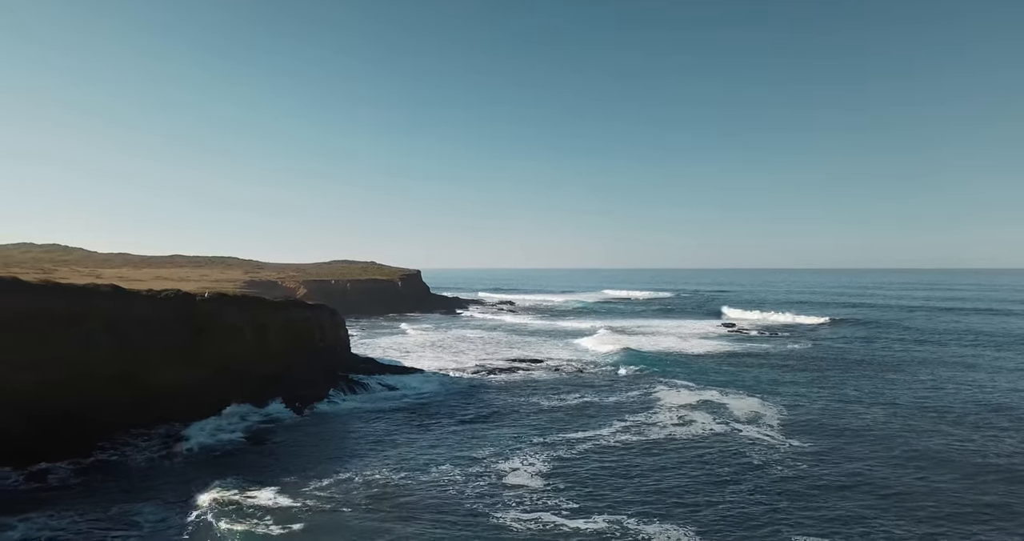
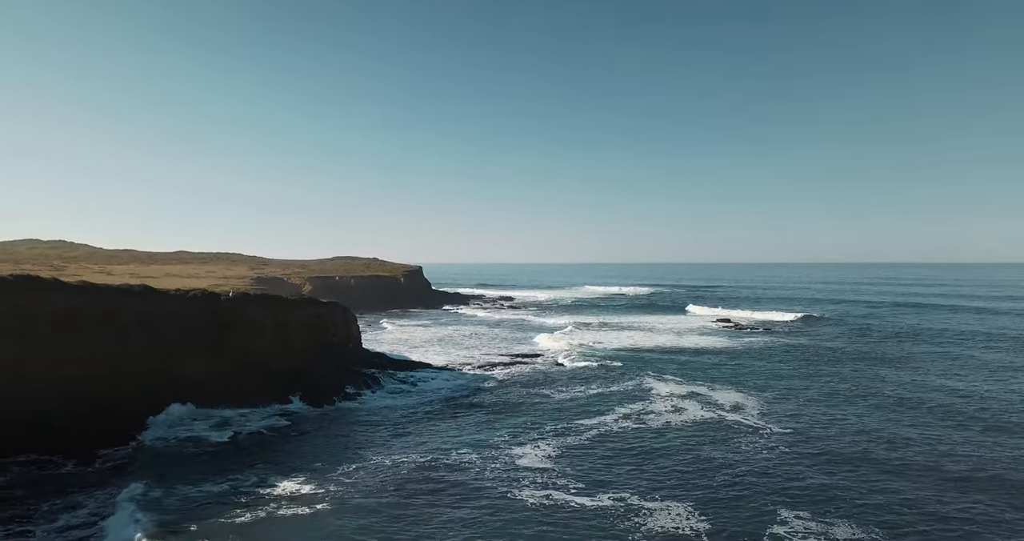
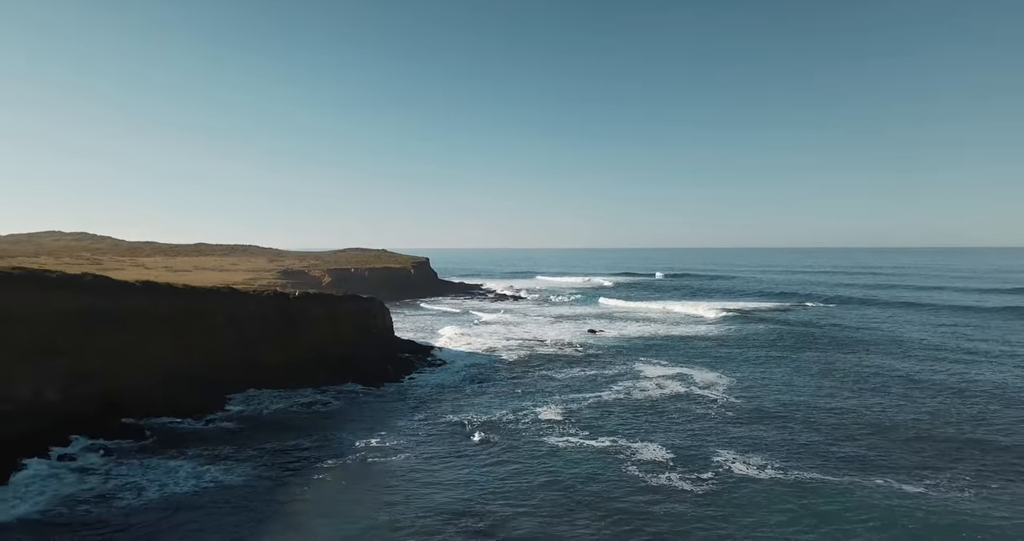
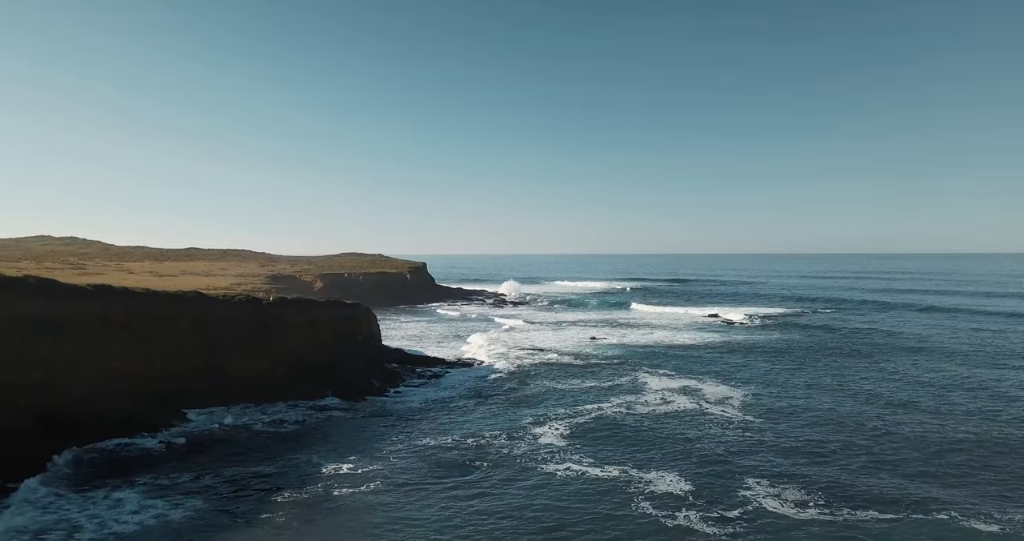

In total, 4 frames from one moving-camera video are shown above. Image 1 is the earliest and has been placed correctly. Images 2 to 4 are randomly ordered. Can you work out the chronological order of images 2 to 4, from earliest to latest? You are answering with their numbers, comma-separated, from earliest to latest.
2, 4, 3
